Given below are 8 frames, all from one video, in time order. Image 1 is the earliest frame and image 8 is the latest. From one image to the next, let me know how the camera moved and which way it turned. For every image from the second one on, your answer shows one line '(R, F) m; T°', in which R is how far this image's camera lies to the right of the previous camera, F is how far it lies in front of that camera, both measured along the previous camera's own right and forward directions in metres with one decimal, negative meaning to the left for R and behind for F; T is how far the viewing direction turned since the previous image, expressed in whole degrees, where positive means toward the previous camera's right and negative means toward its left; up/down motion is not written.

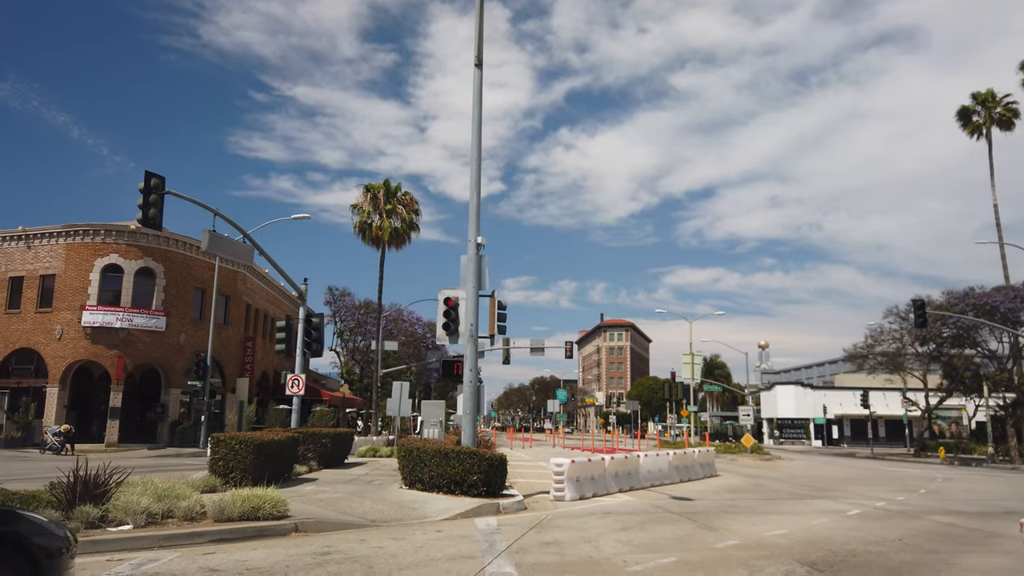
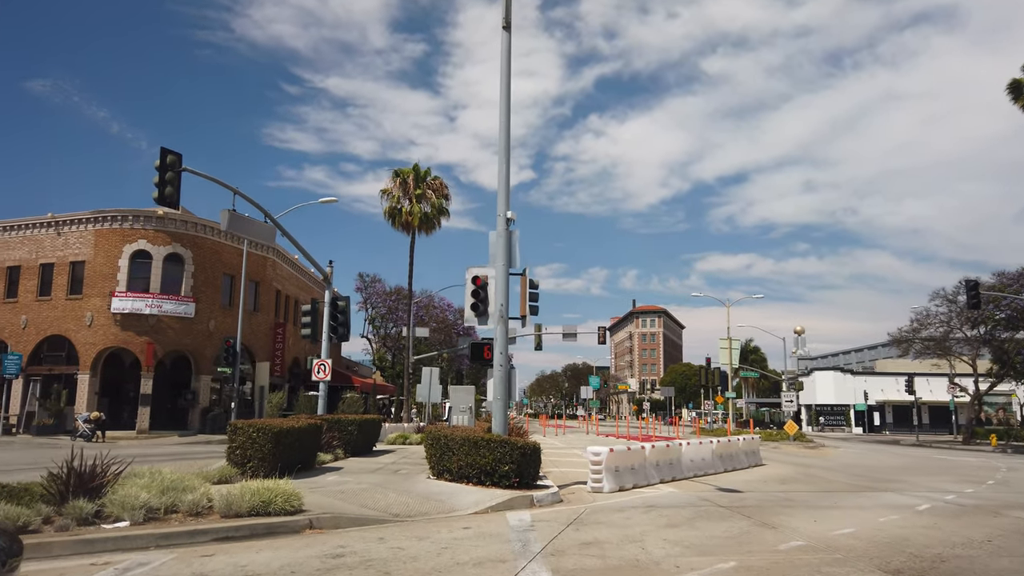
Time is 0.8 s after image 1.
(0.0, +1.0) m; -2°
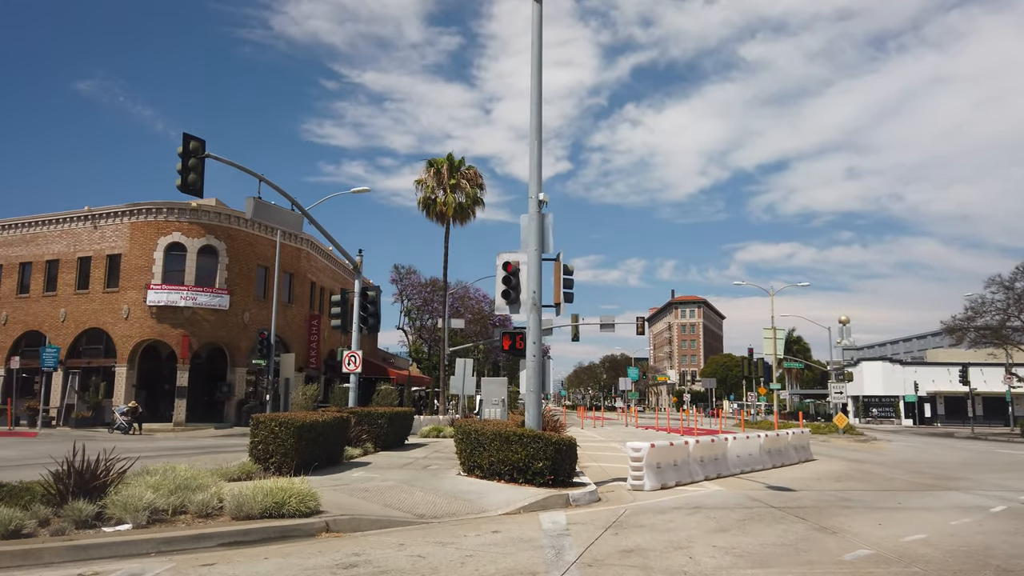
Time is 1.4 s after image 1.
(+0.1, +0.8) m; -3°
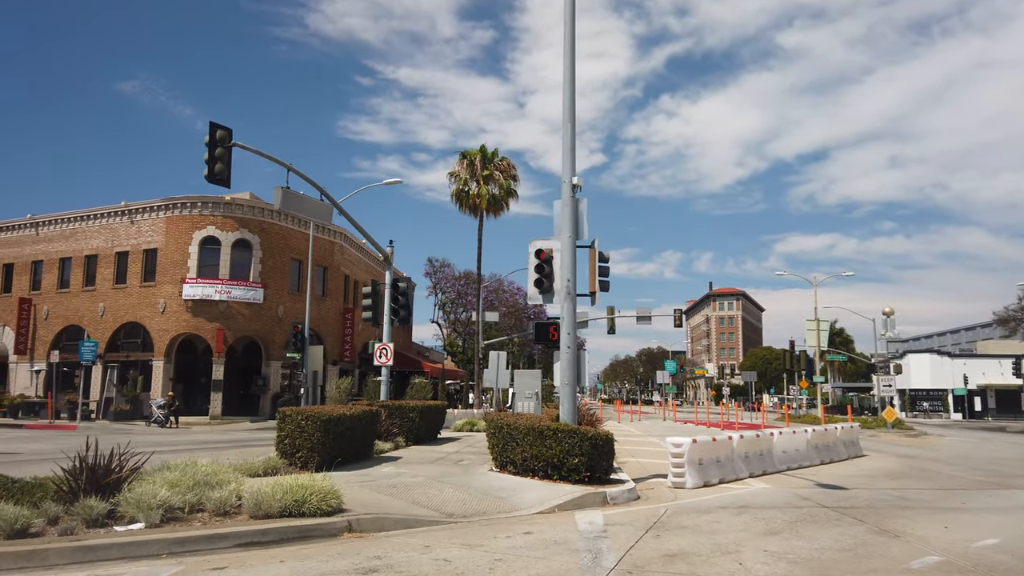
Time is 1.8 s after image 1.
(0.0, +0.6) m; -3°
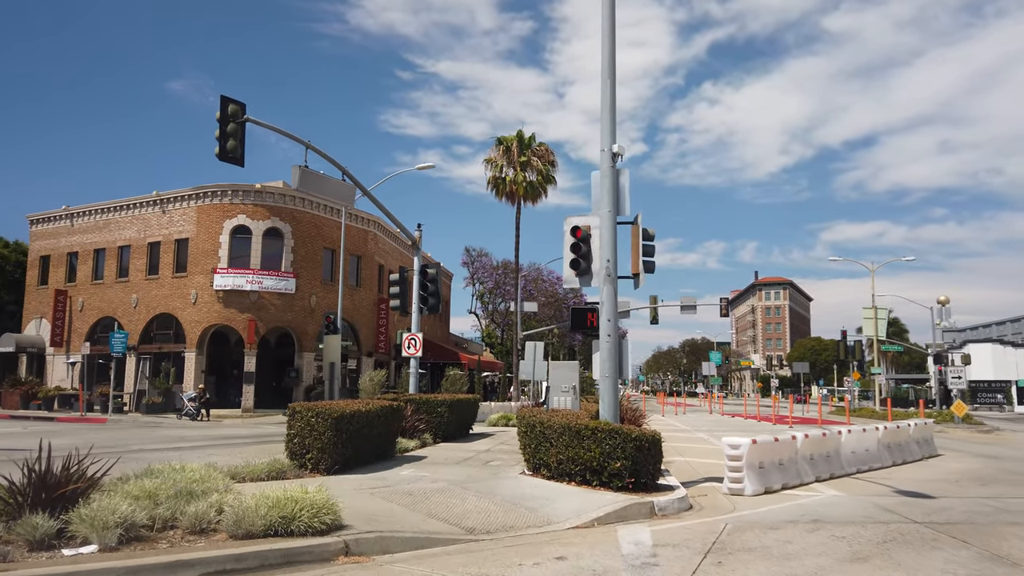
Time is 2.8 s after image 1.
(+0.1, +1.4) m; -3°
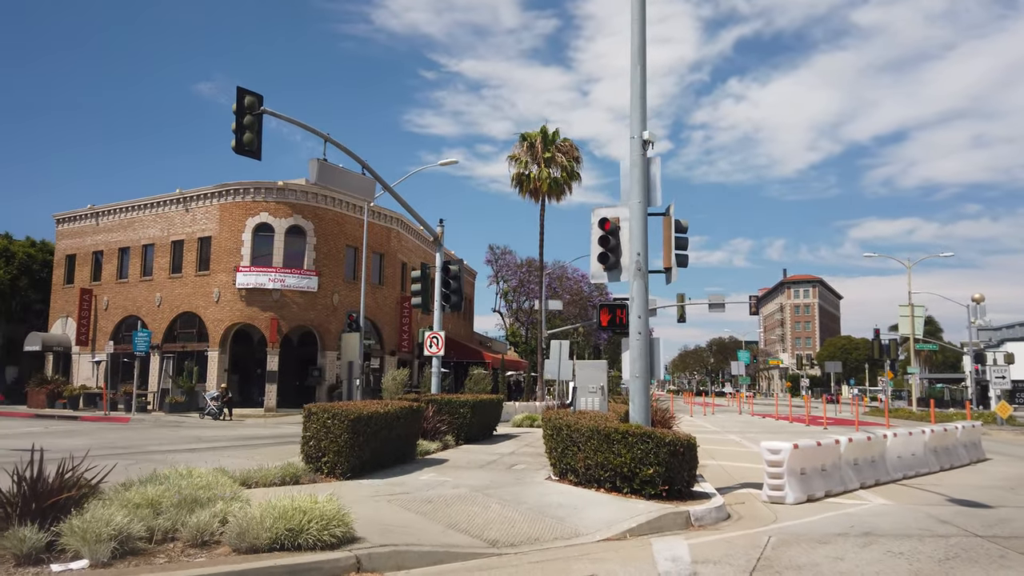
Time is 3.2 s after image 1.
(0.0, +0.6) m; -2°
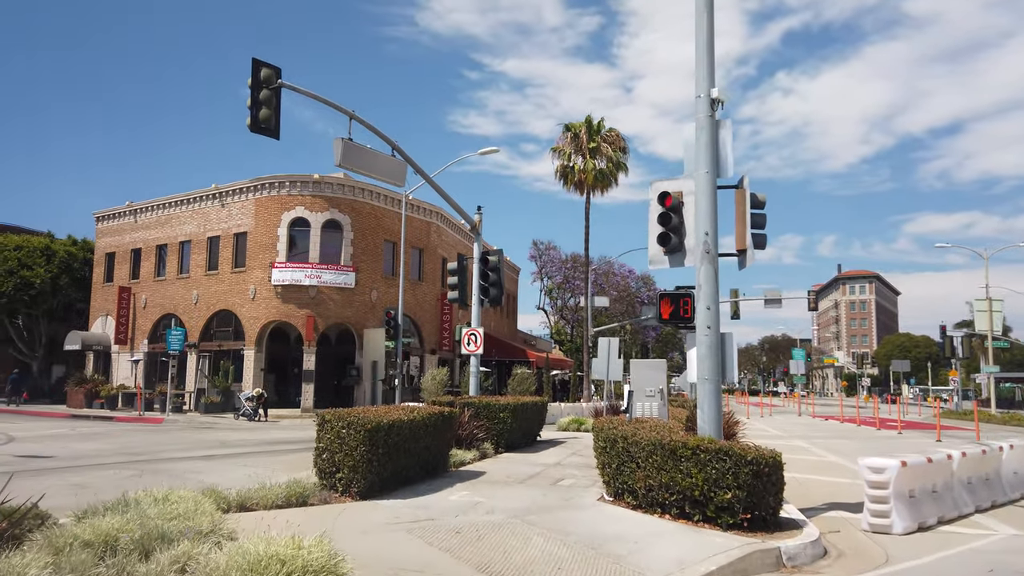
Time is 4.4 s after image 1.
(0.0, +1.6) m; -3°
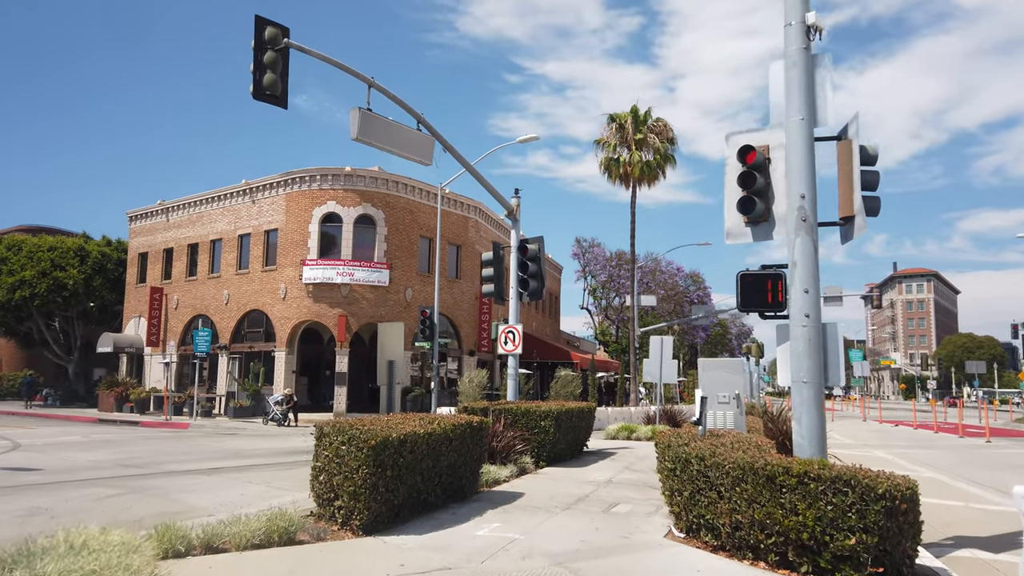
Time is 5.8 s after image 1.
(0.0, +1.9) m; -3°
